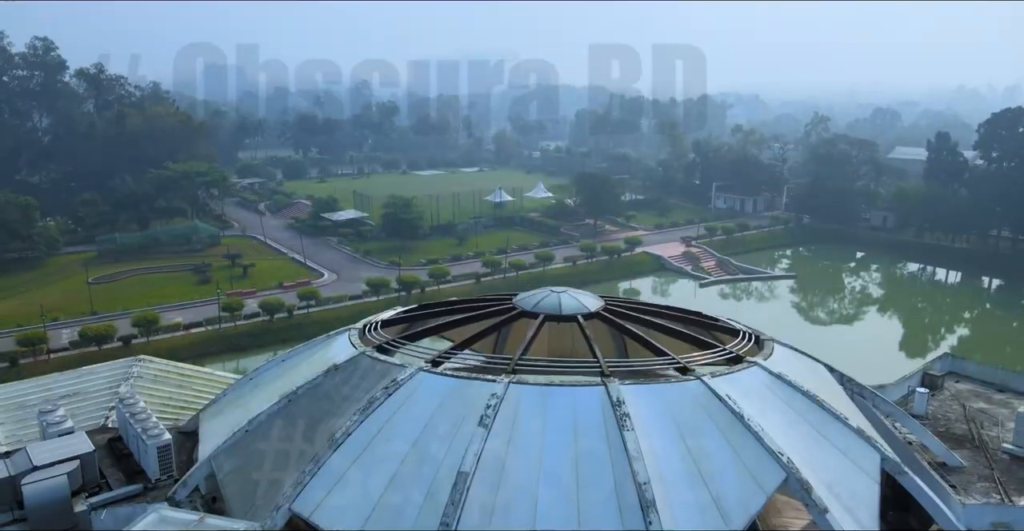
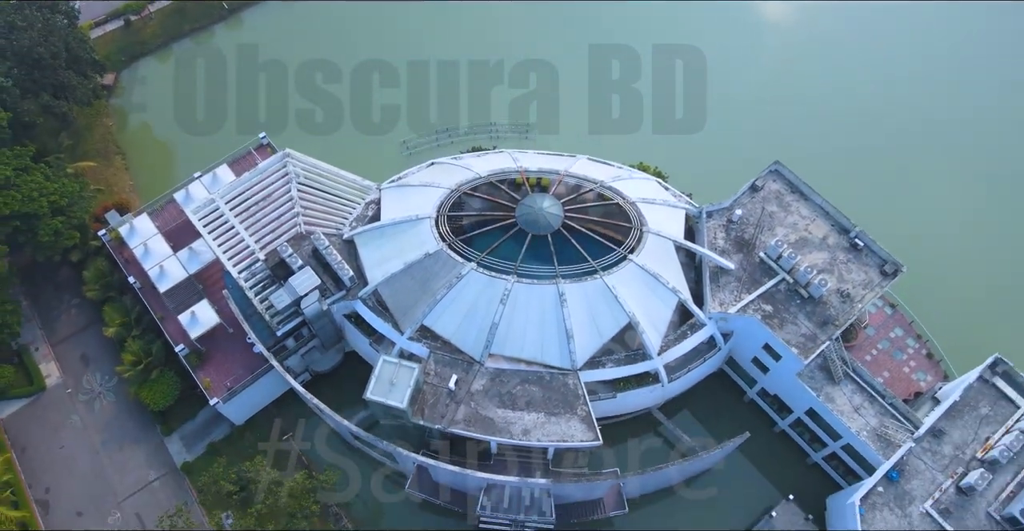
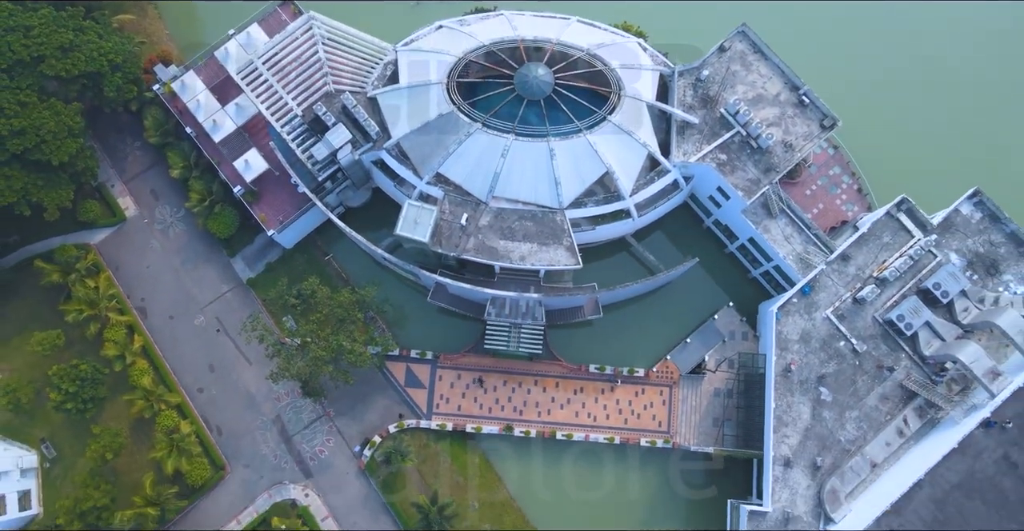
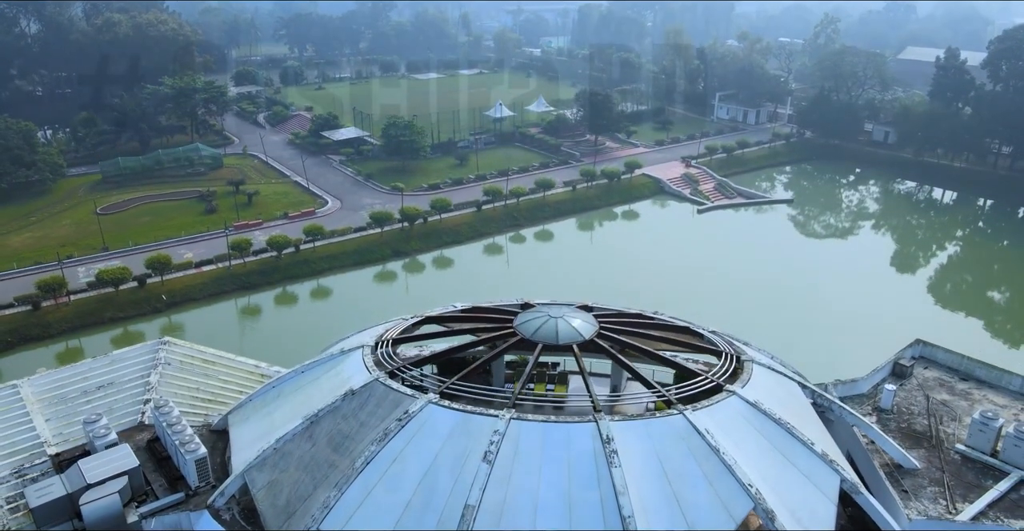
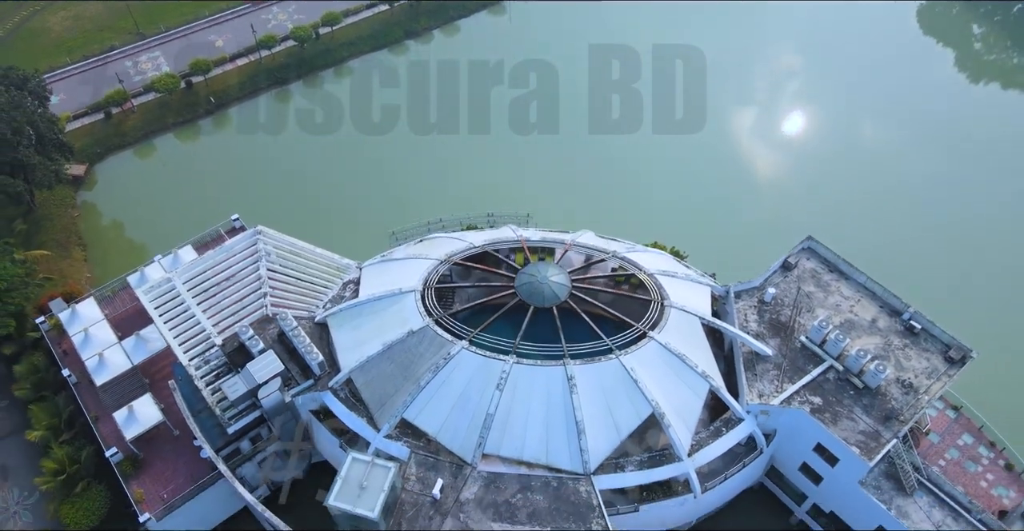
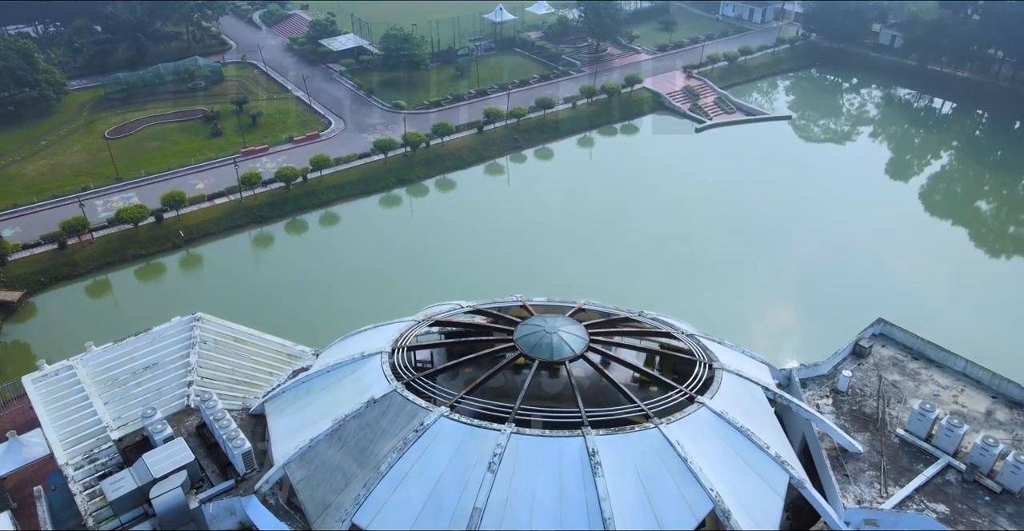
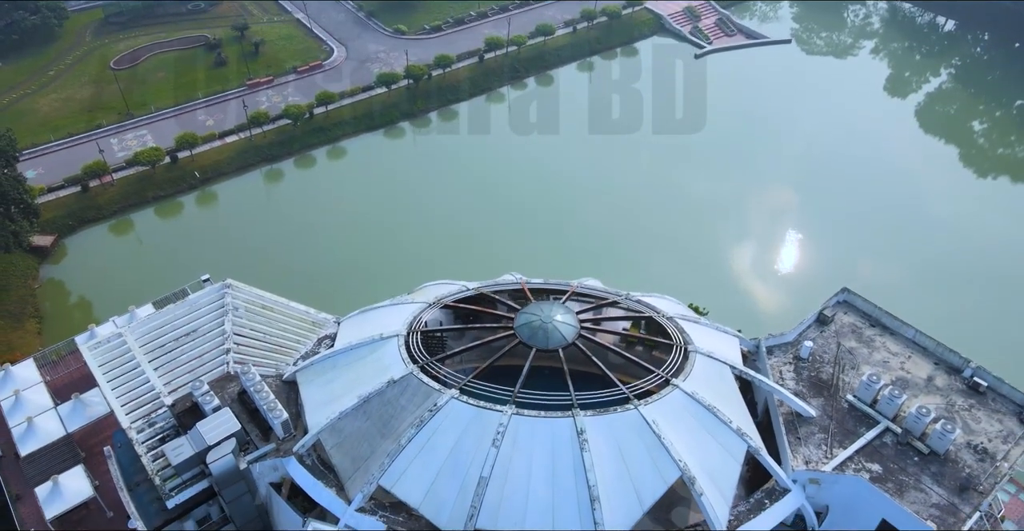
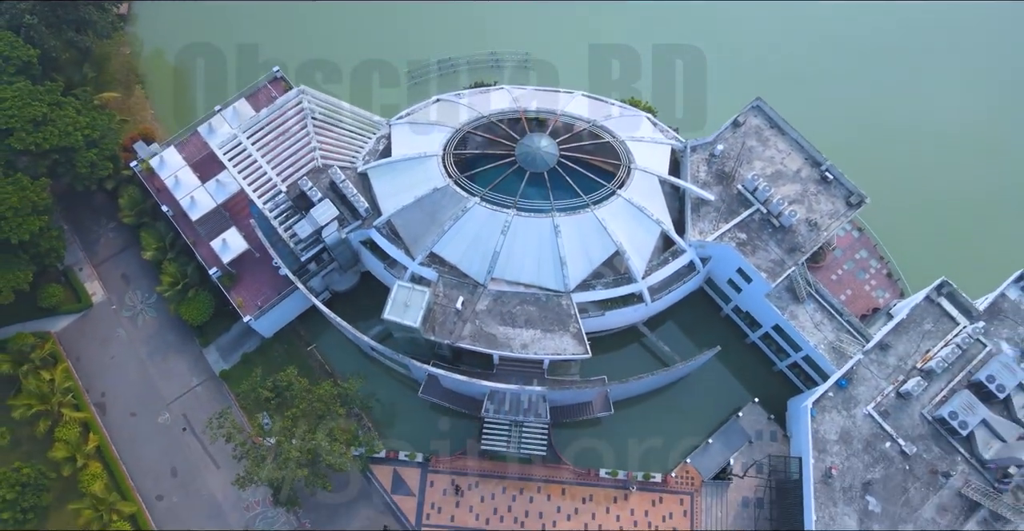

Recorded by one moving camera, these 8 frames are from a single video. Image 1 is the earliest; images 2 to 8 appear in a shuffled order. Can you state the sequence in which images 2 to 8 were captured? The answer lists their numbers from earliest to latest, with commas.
4, 6, 7, 5, 2, 8, 3
